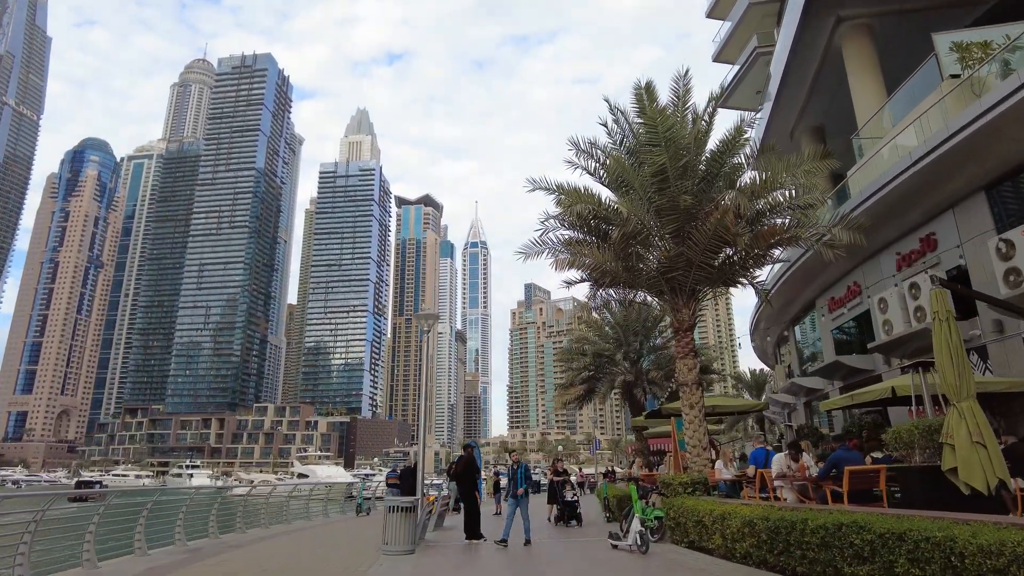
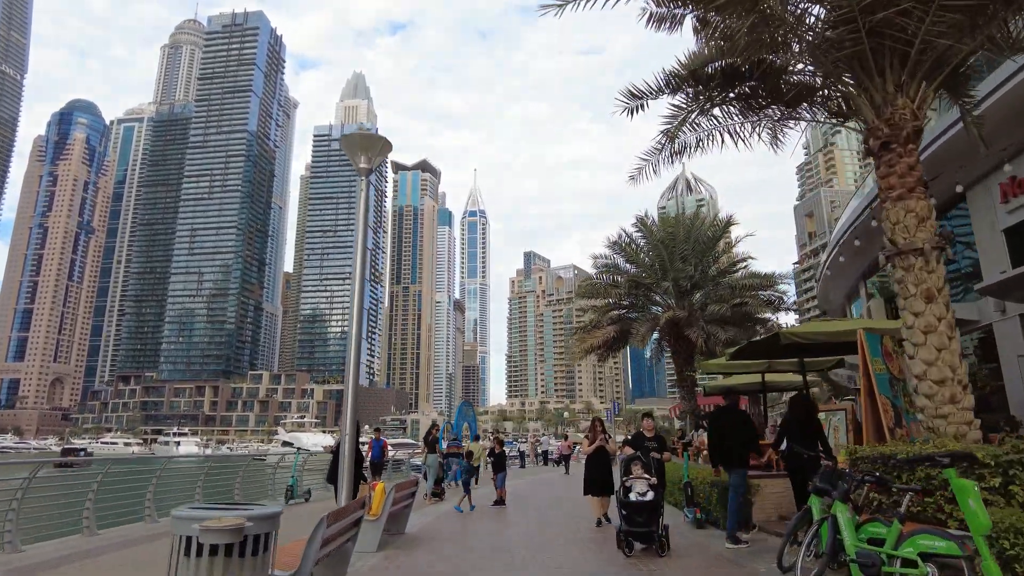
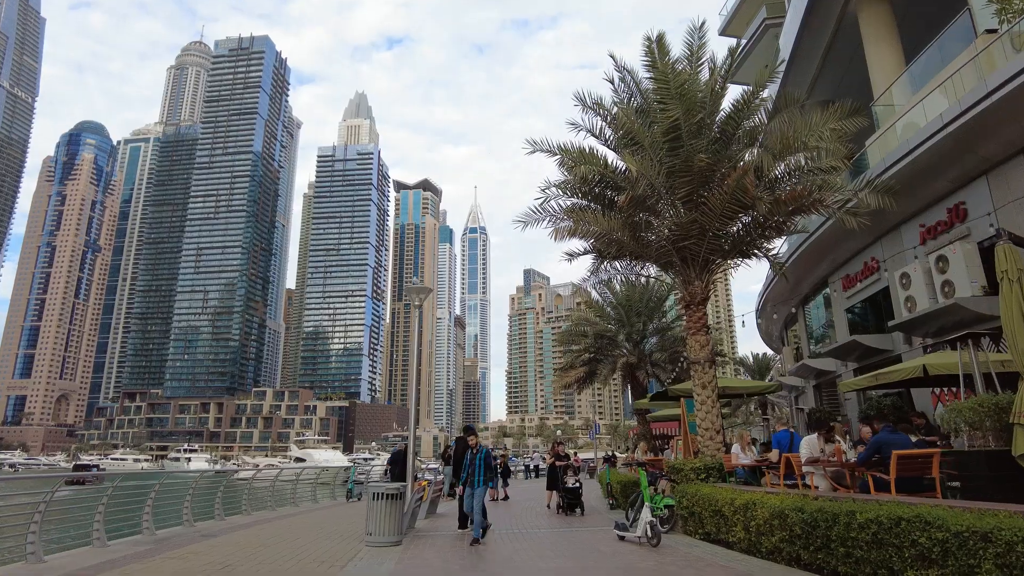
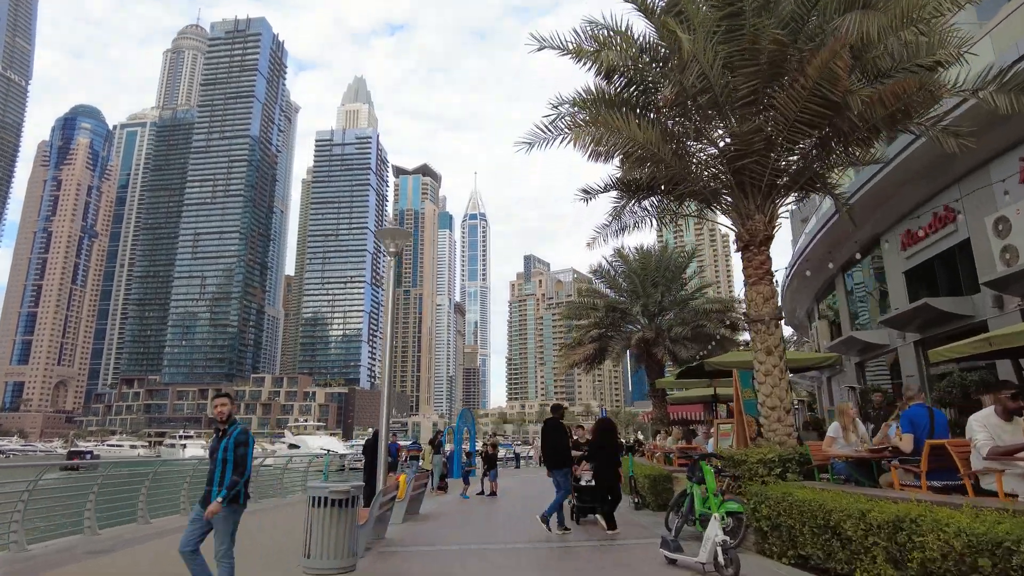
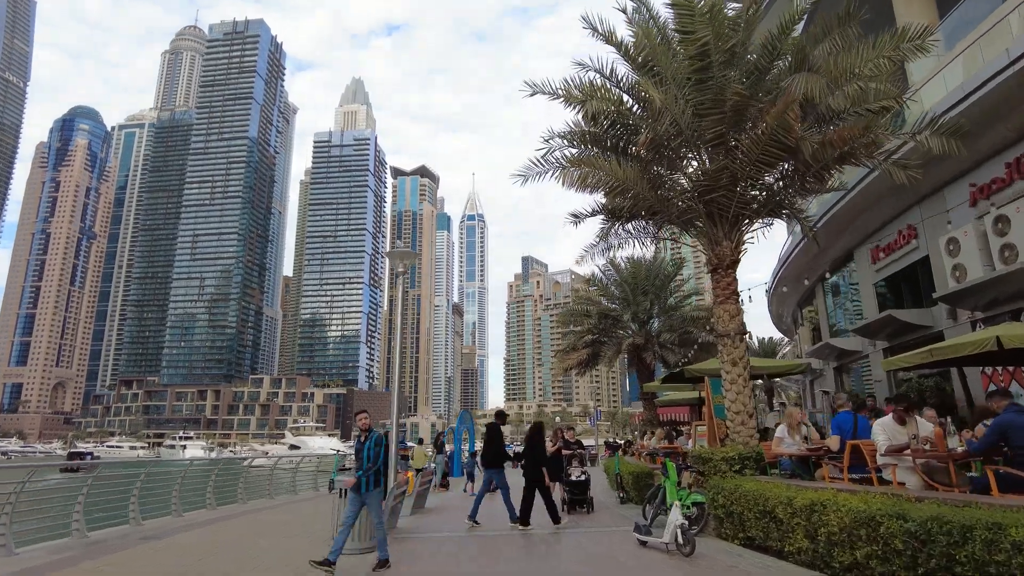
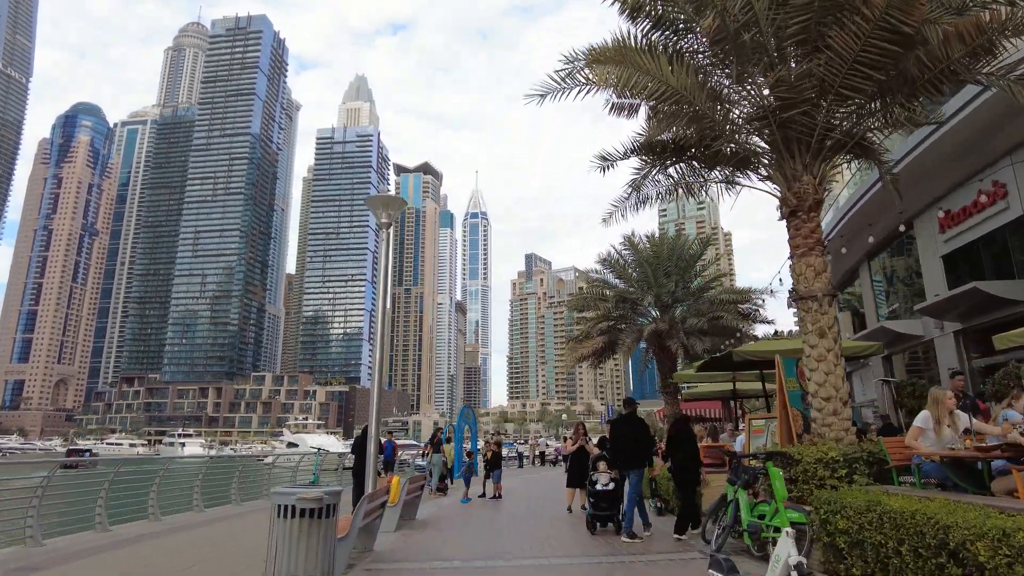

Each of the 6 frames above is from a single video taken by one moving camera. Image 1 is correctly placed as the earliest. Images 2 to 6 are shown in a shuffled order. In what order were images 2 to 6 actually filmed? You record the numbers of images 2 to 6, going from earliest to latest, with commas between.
3, 5, 4, 6, 2
